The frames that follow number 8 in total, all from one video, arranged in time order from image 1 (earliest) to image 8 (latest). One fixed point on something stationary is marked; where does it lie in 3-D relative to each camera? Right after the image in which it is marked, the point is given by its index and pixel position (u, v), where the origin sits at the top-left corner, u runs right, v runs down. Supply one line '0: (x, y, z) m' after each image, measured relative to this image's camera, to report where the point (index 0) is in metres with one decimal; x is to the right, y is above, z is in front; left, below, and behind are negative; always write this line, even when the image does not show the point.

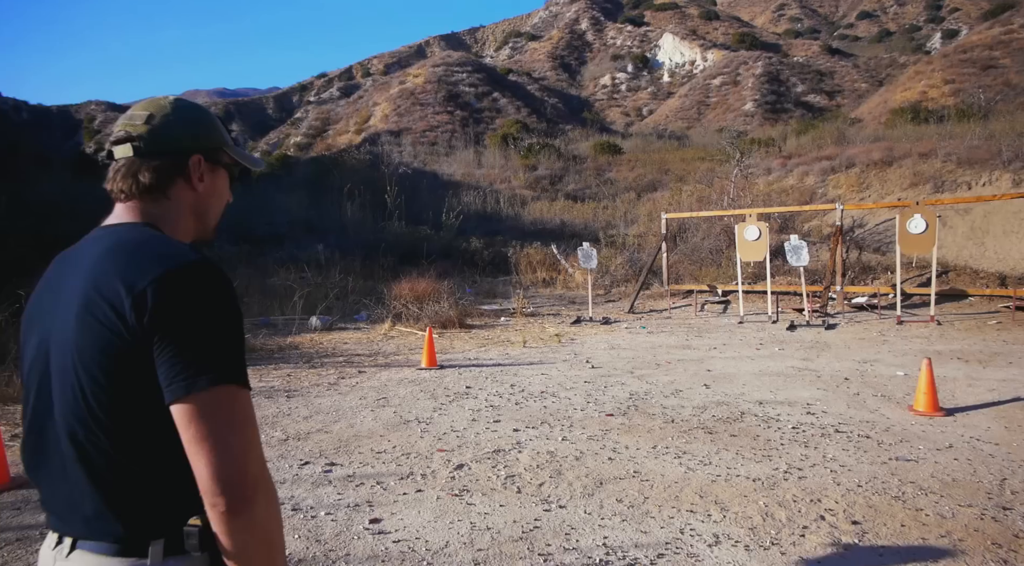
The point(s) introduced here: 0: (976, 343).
0: (+5.2, -0.7, +8.1) m
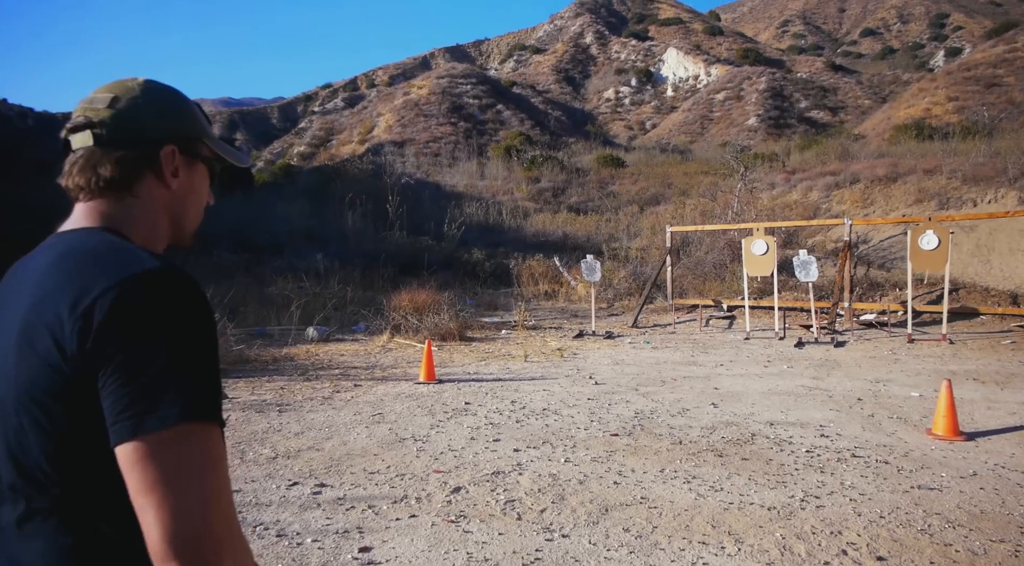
0: (+5.2, -0.9, +7.9) m
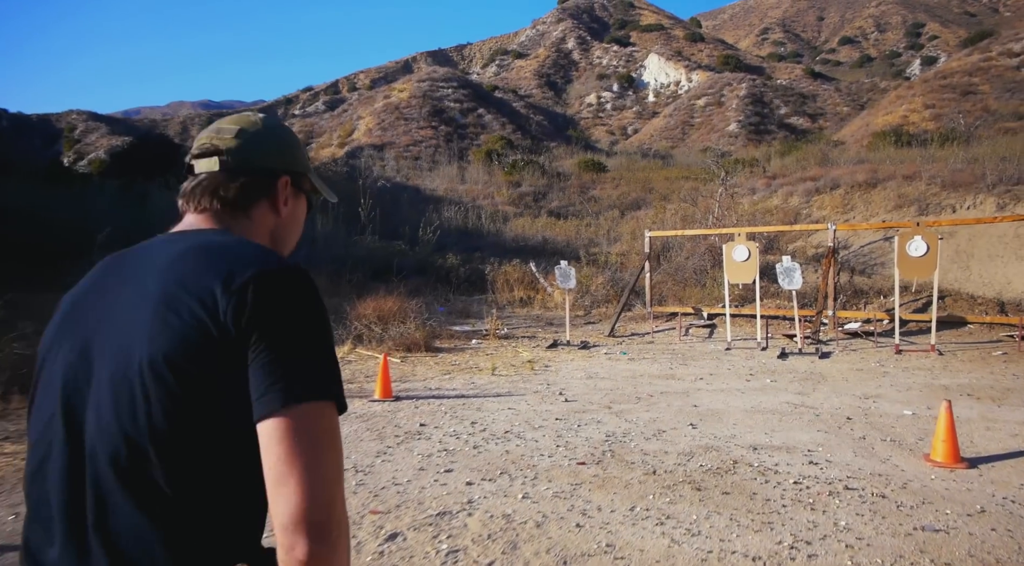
0: (+4.9, -1.0, +7.5) m
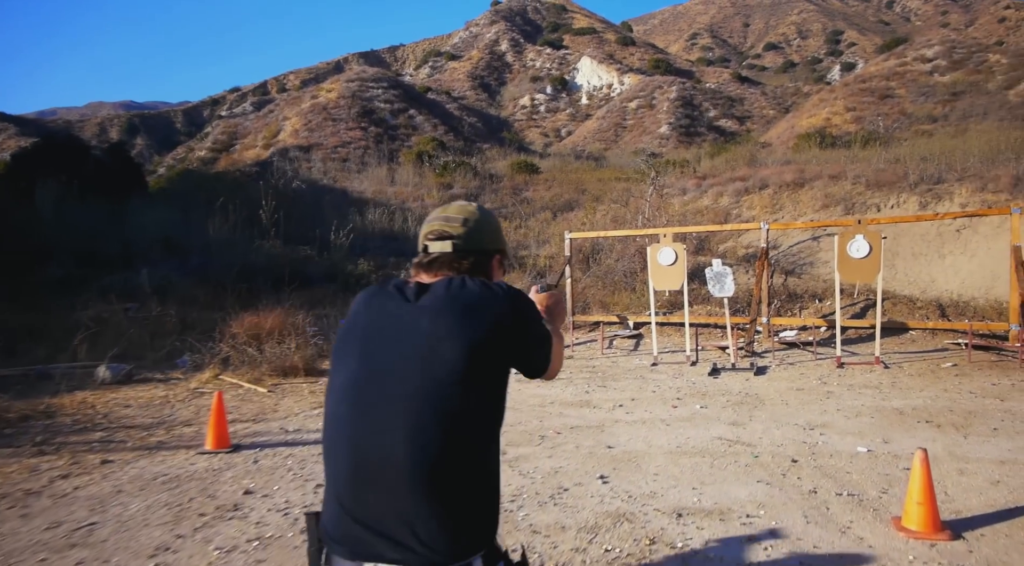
0: (+3.8, -1.0, +6.5) m
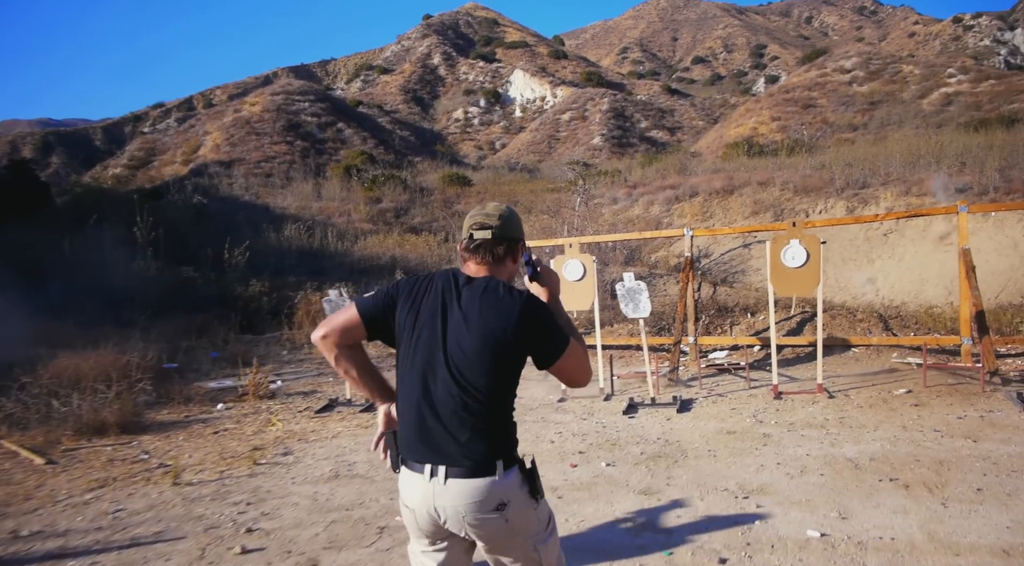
0: (+2.8, -1.1, +5.2) m
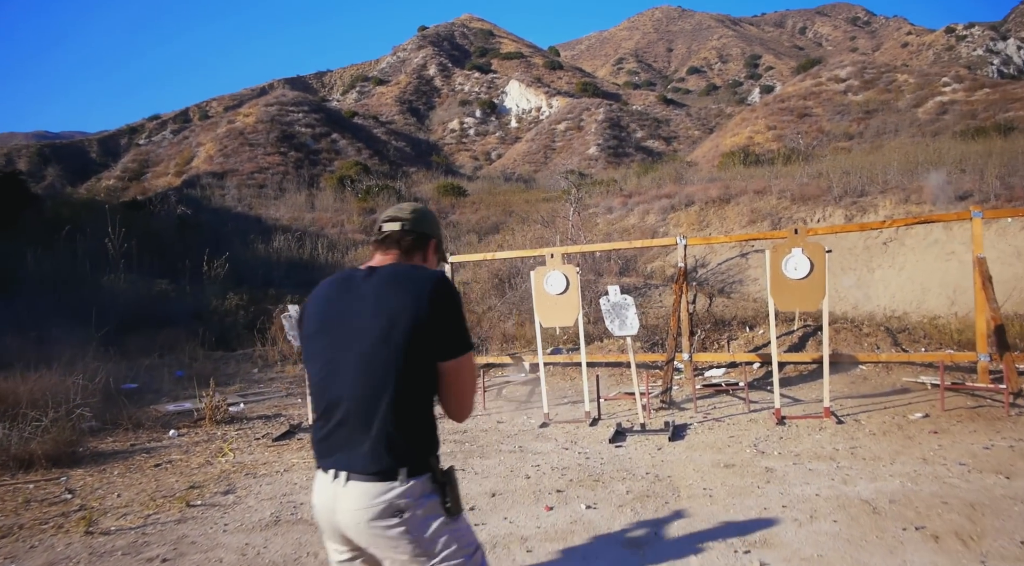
0: (+2.6, -1.2, +4.6) m
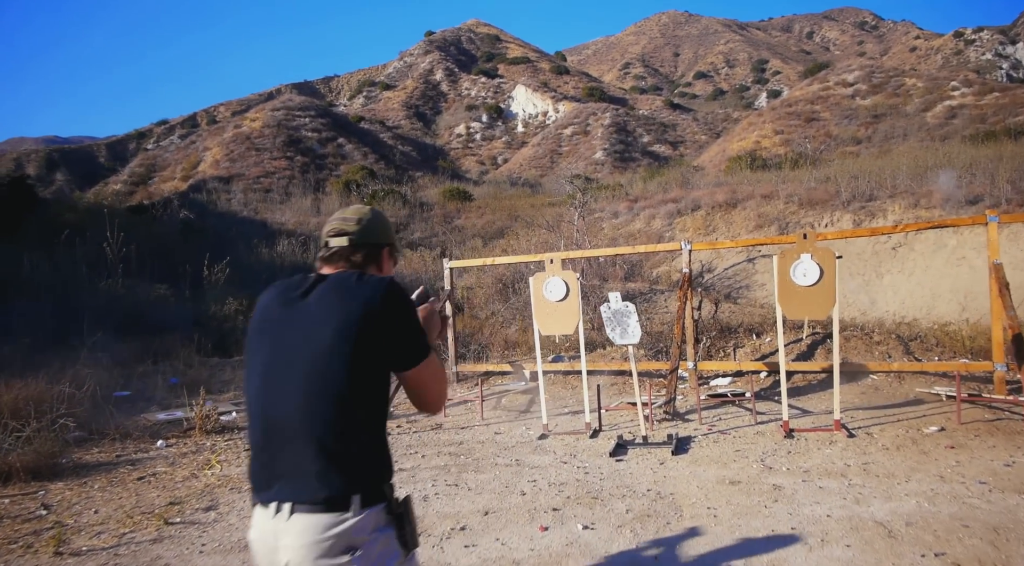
0: (+2.5, -1.3, +4.3) m
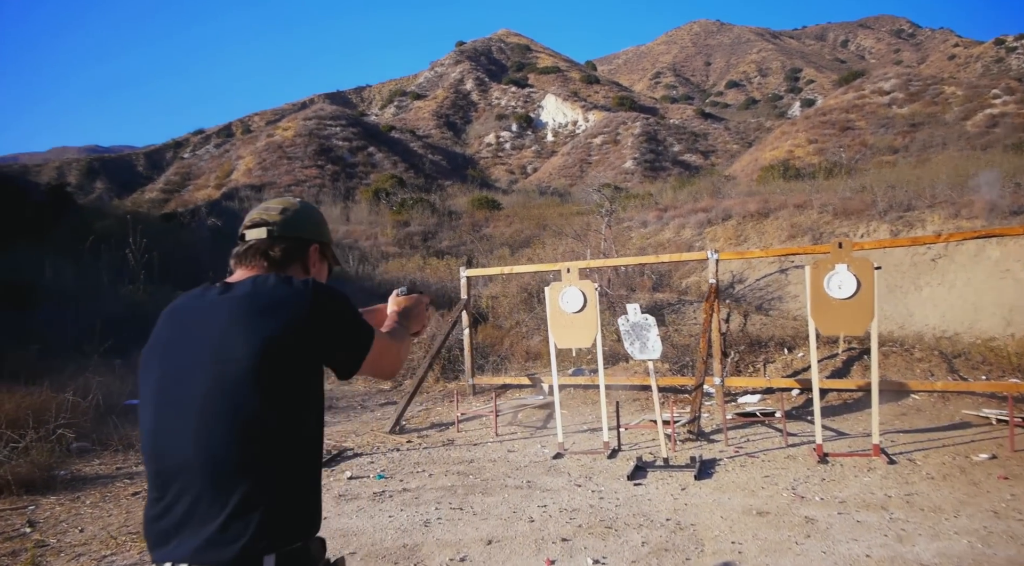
0: (+2.5, -1.4, +3.8) m
